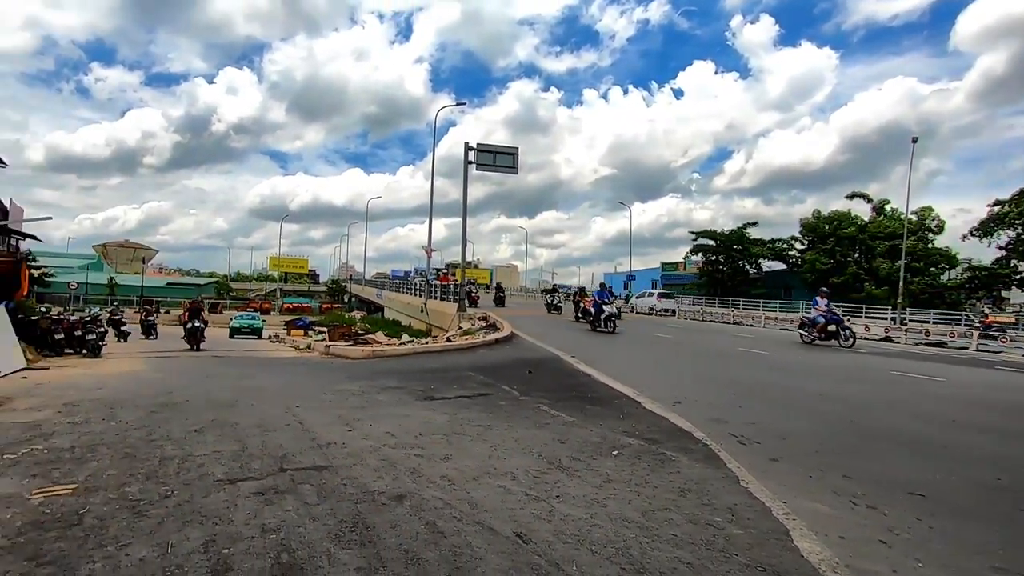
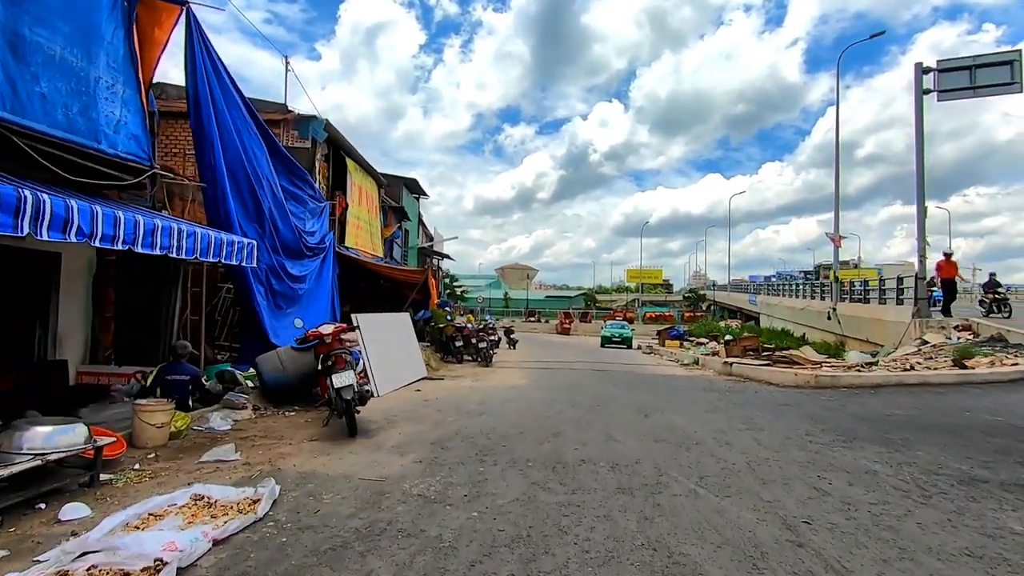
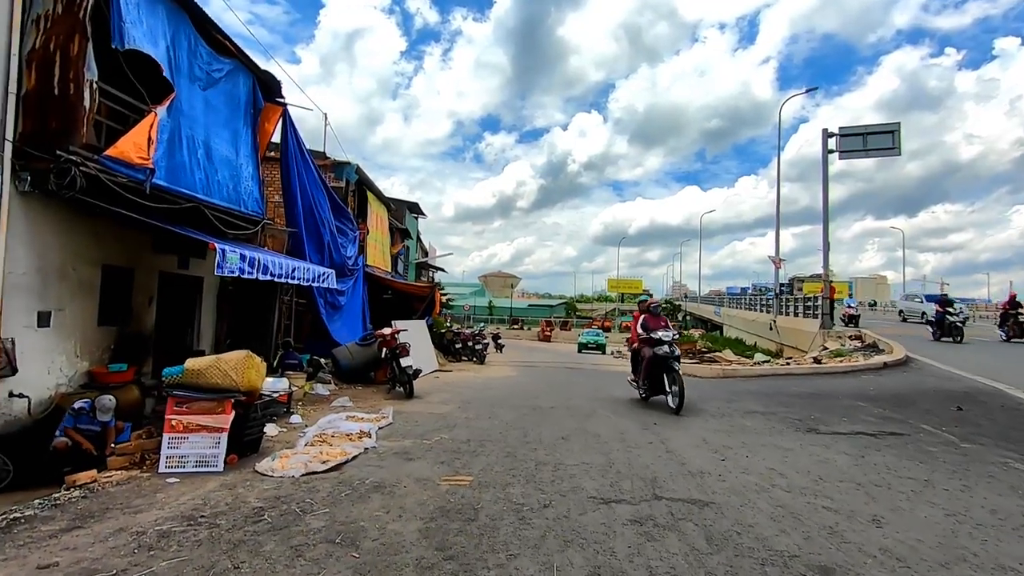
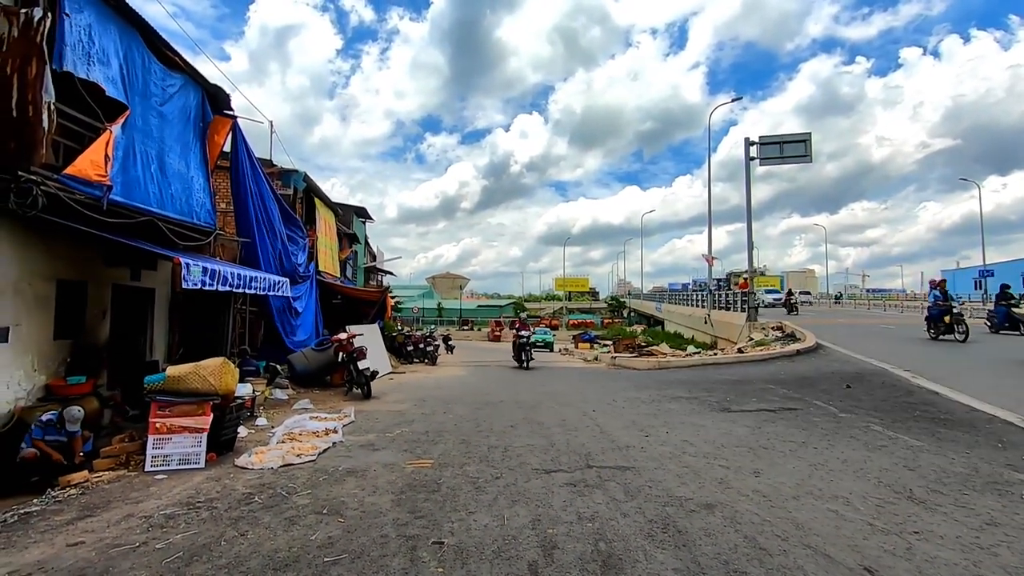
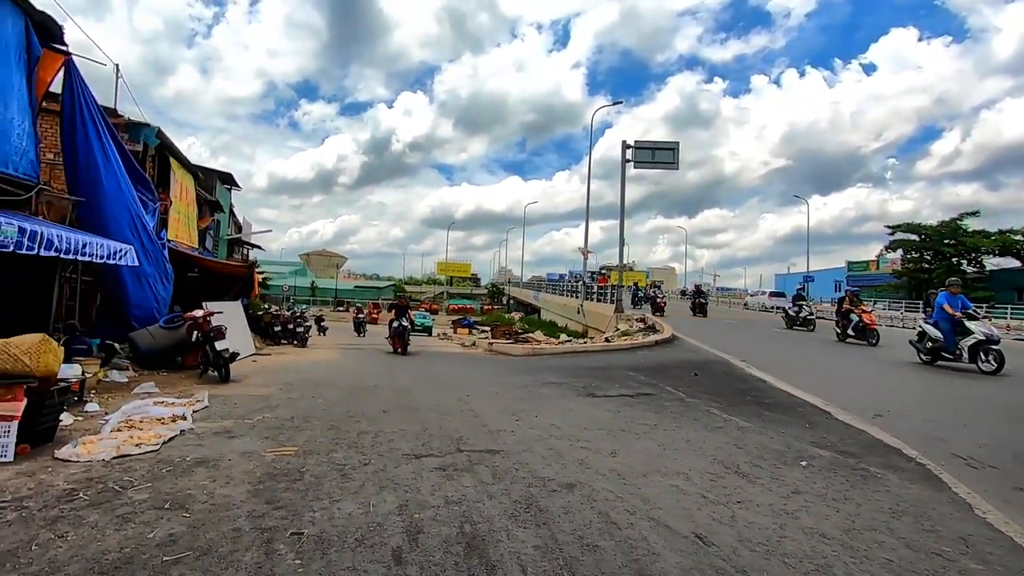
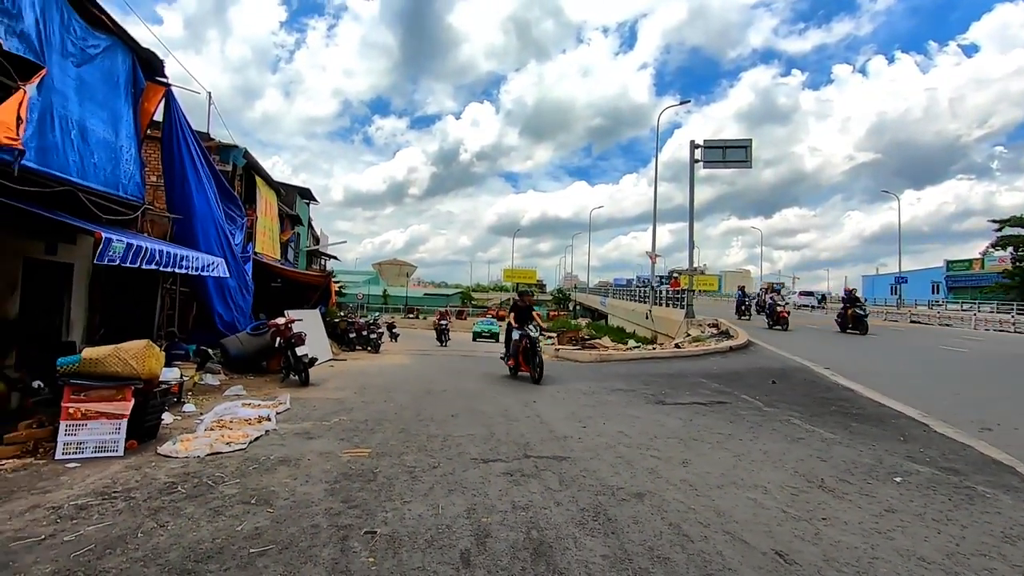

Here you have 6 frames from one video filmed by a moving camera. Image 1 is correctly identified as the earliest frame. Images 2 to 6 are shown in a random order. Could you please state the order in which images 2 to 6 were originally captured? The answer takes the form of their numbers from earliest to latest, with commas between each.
5, 6, 4, 3, 2
